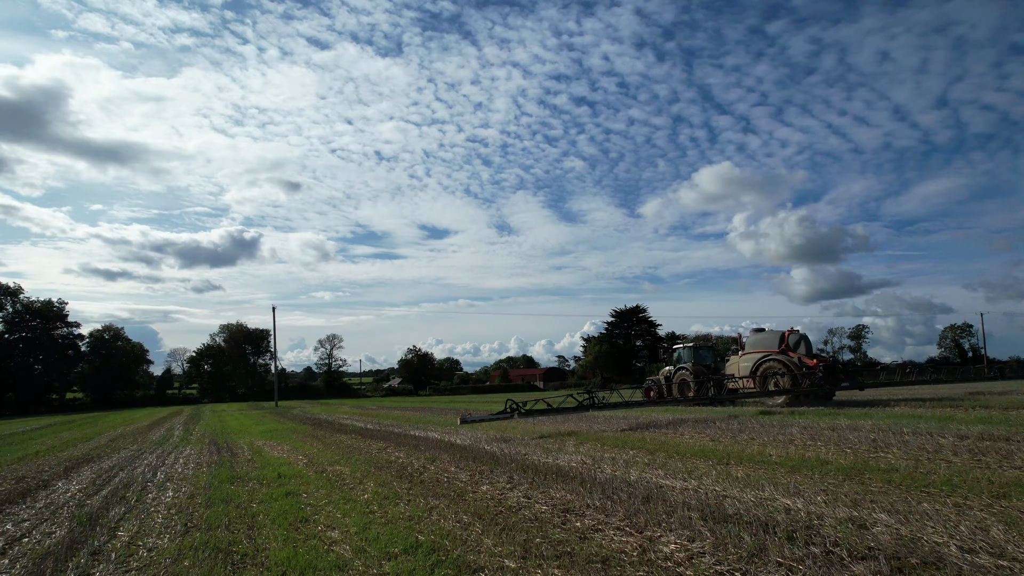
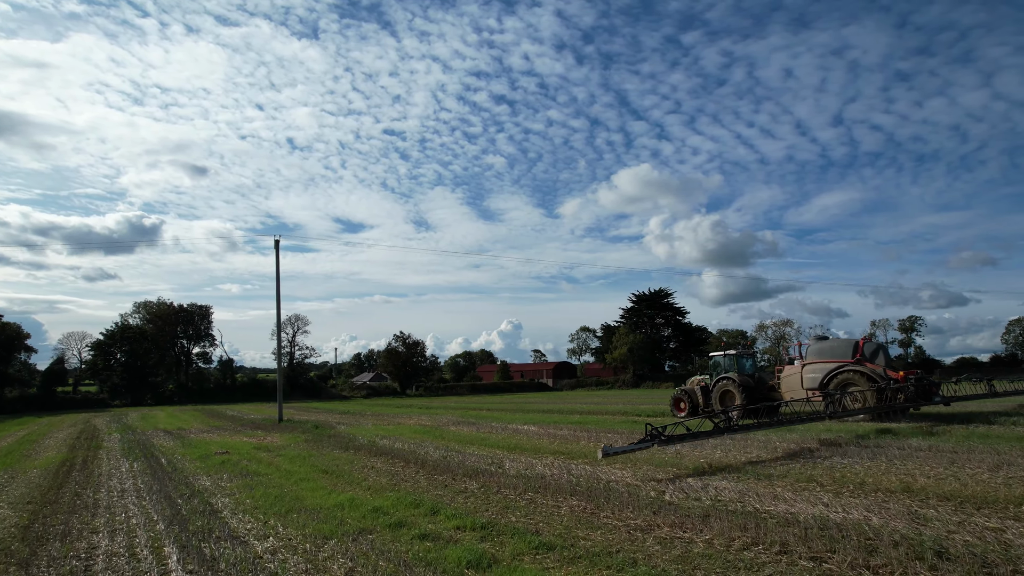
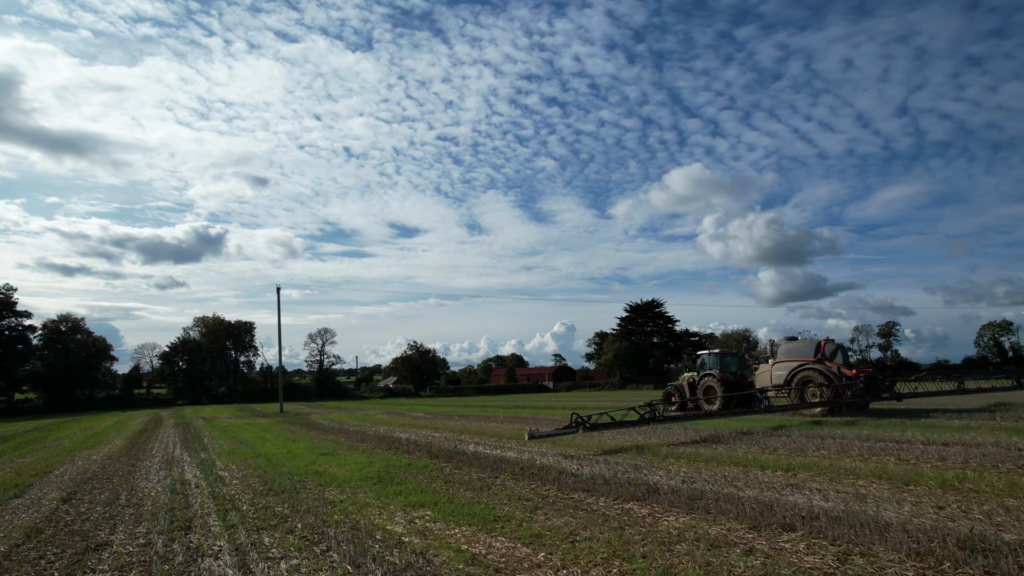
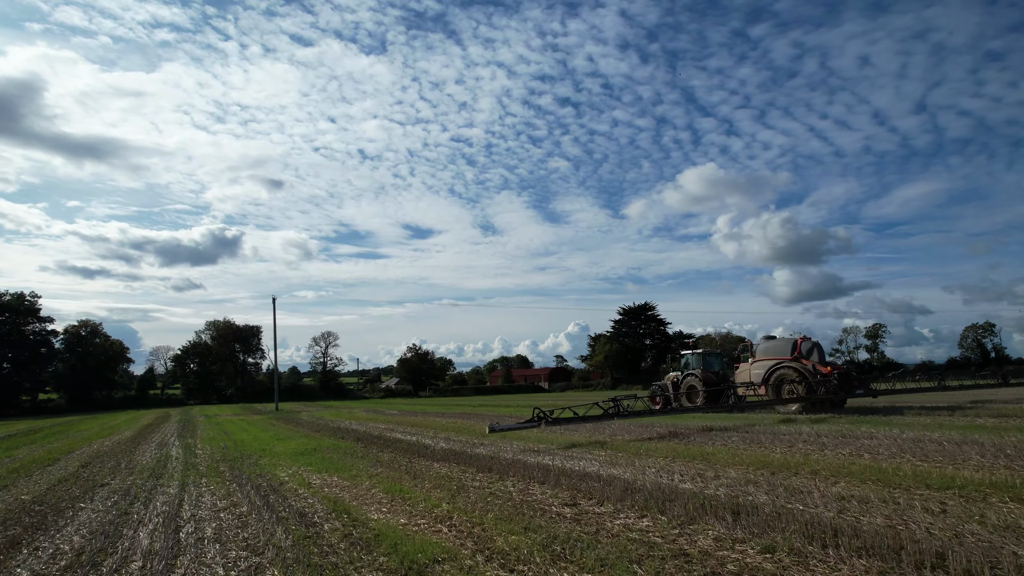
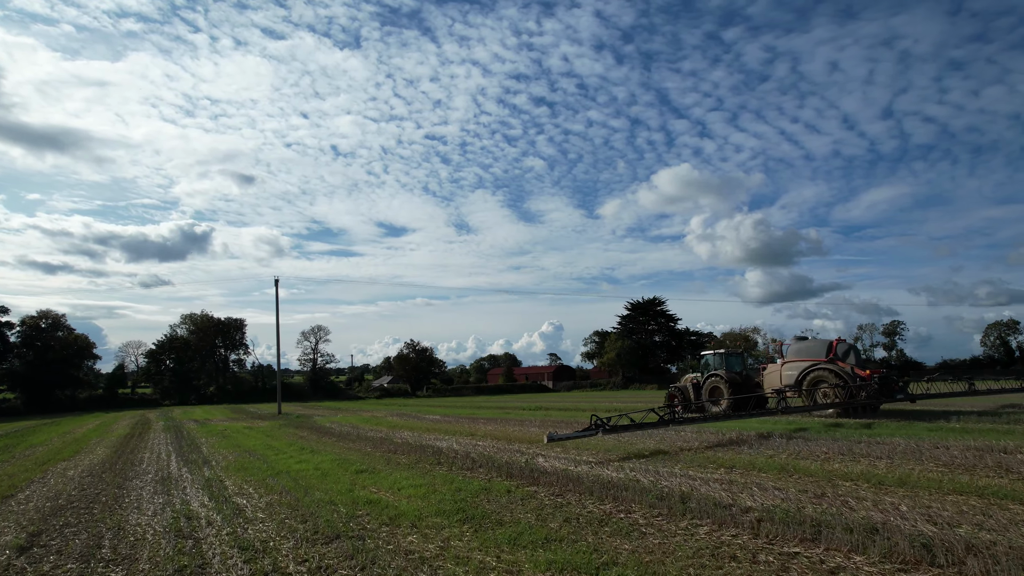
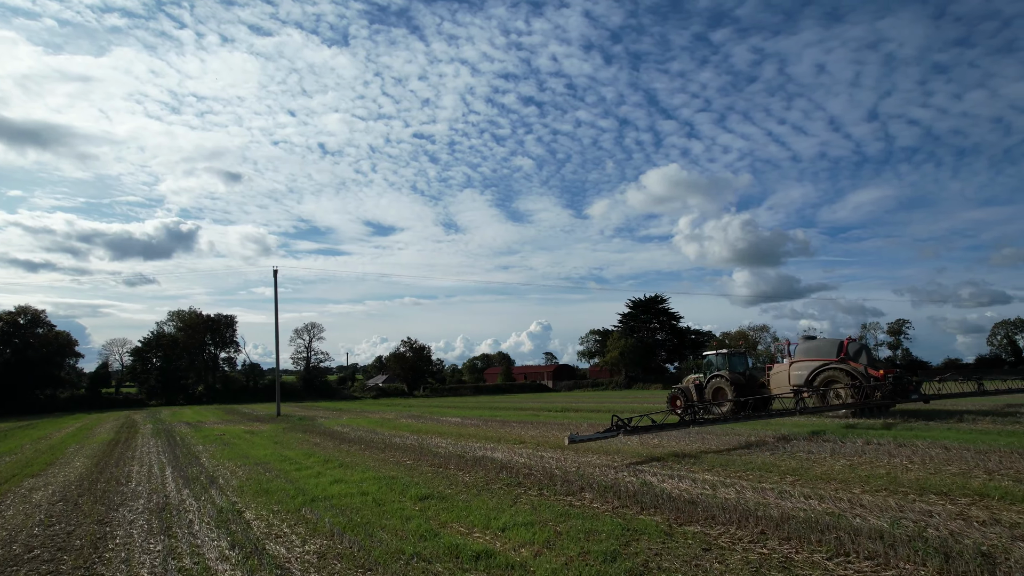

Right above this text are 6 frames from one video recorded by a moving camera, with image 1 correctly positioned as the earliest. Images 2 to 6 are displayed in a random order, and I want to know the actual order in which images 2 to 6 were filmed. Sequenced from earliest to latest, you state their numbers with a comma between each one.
4, 3, 5, 6, 2
